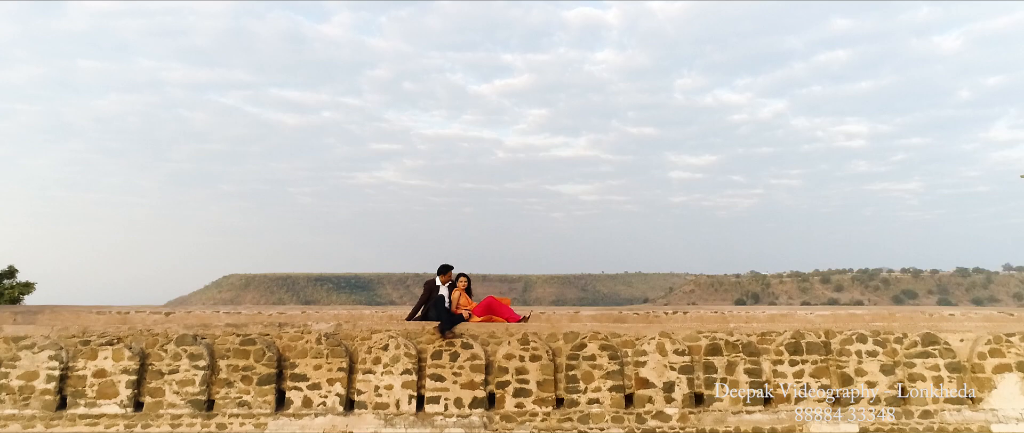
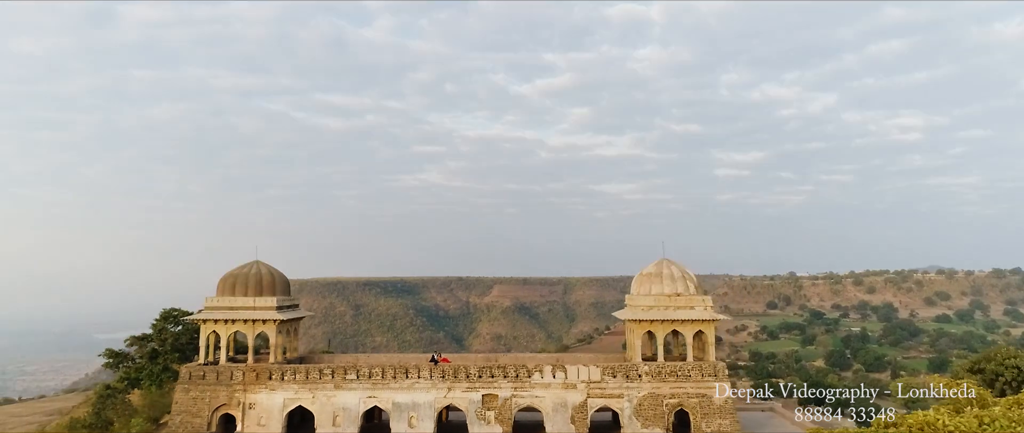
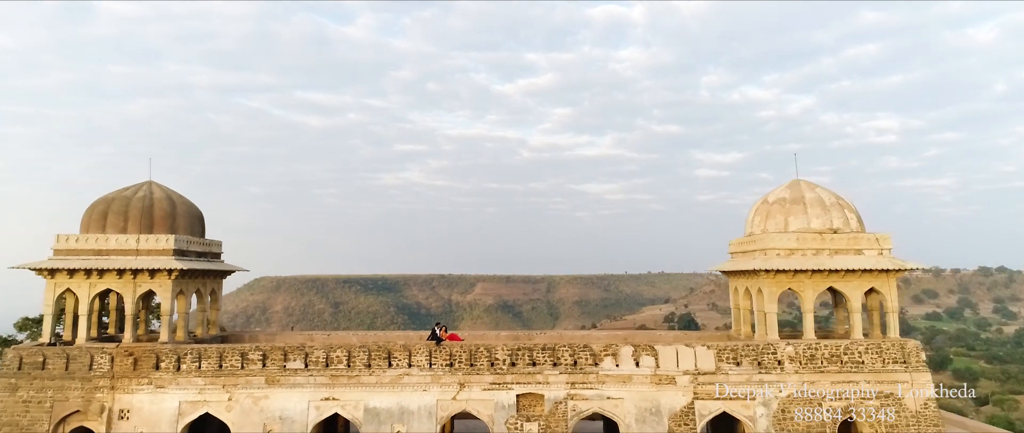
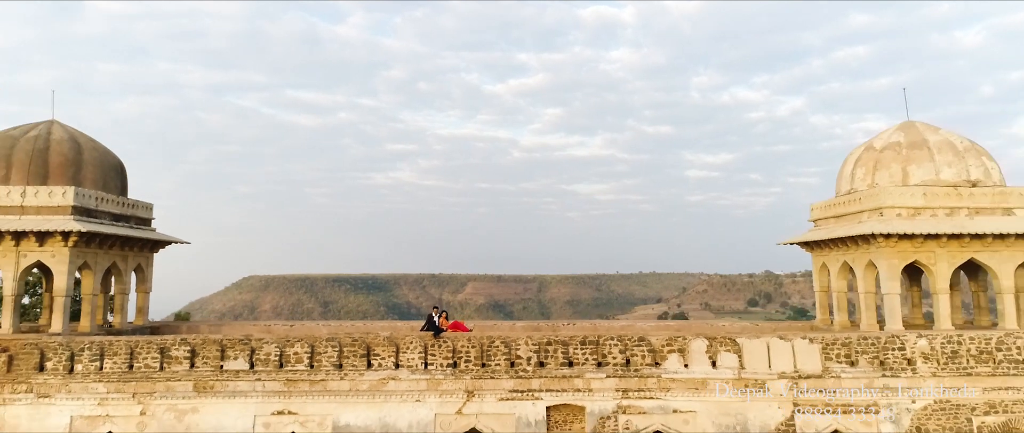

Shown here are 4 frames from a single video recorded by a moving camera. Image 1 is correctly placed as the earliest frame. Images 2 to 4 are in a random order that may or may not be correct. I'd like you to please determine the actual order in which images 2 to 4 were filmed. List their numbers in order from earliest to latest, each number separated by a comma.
4, 3, 2
